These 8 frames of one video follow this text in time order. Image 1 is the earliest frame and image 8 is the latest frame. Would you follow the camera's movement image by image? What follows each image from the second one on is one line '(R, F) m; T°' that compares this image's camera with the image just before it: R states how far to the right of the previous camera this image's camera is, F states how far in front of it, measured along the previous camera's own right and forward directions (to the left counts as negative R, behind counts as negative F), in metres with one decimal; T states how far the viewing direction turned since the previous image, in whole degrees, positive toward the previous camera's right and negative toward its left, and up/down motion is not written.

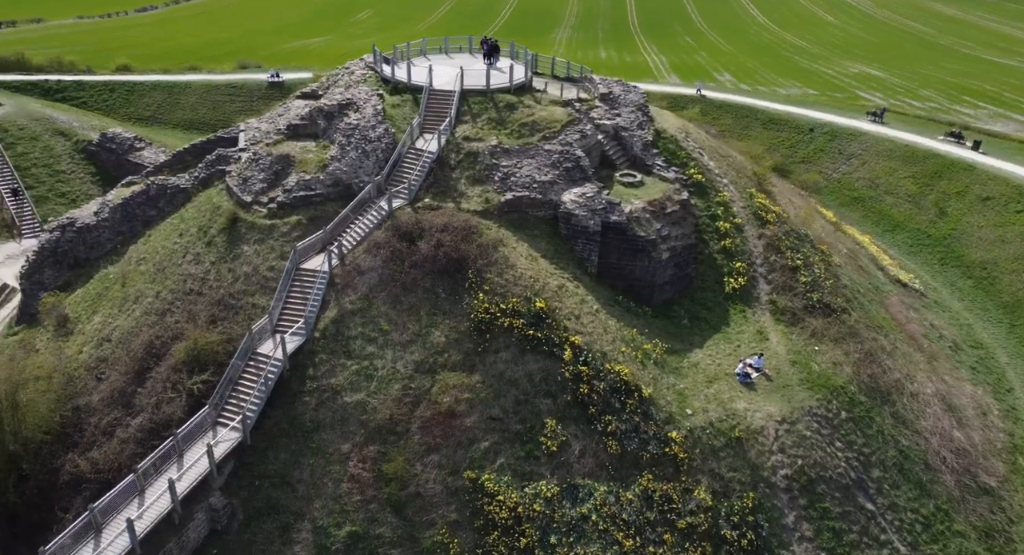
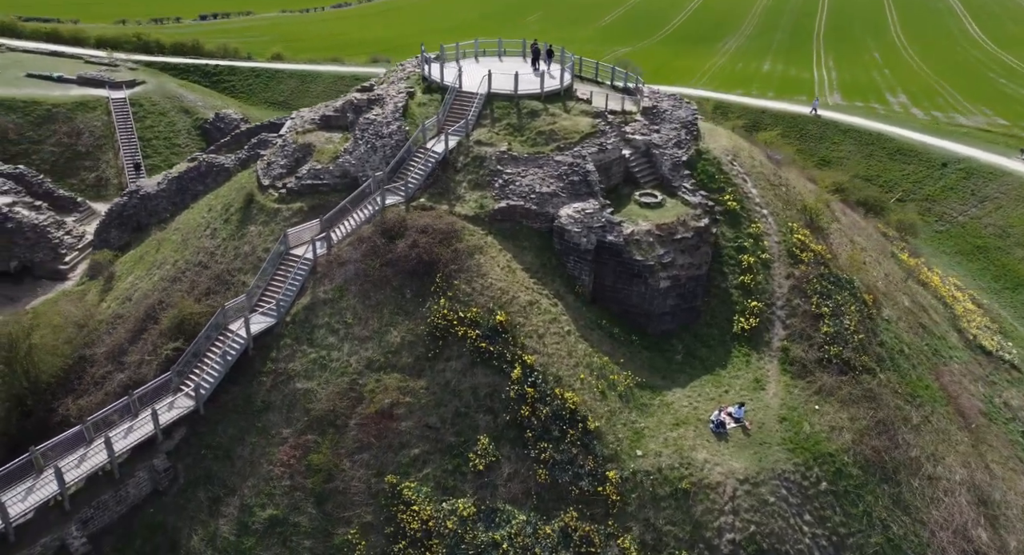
(+5.7, +1.3) m; -11°
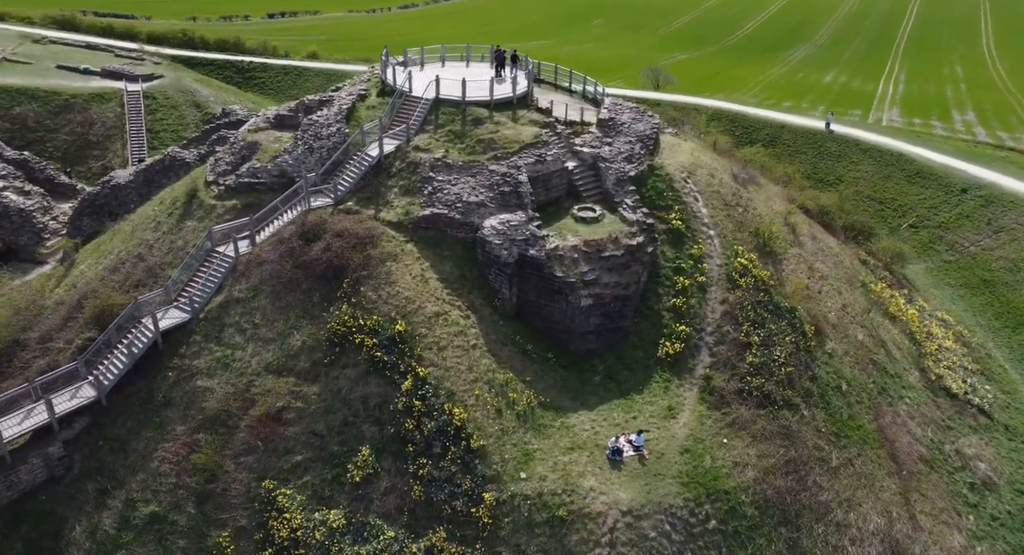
(+4.8, +0.7) m; -3°
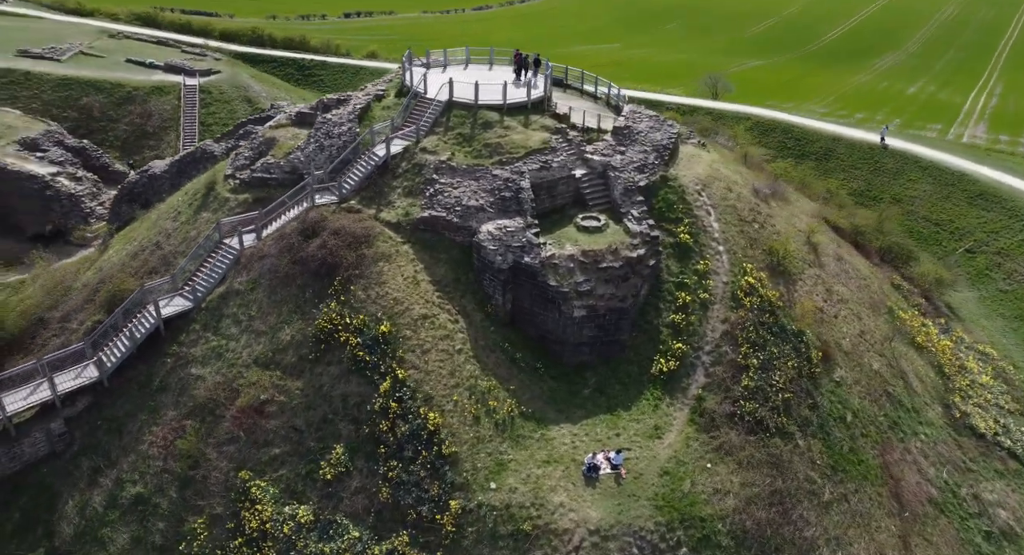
(+2.3, +0.4) m; -5°
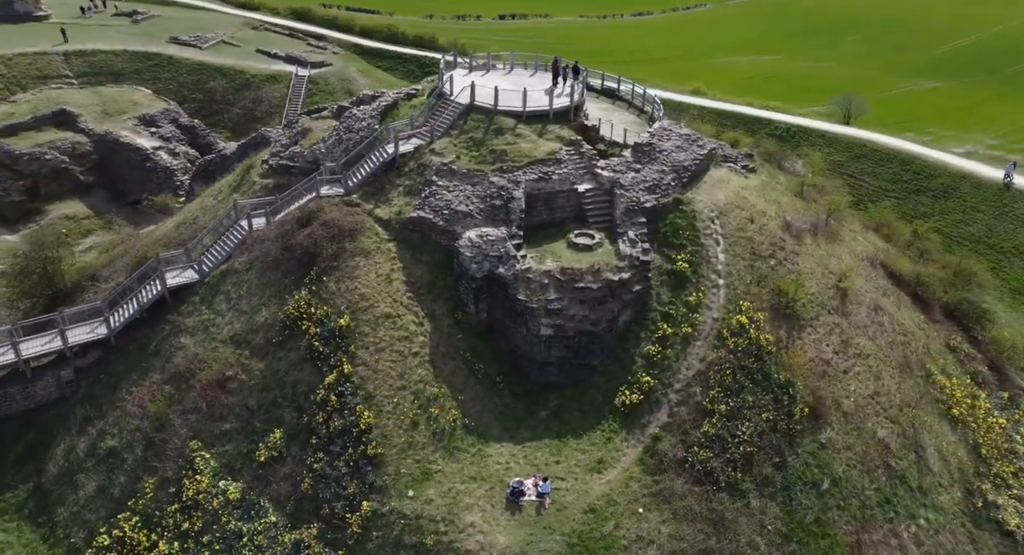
(+5.4, +1.0) m; -10°
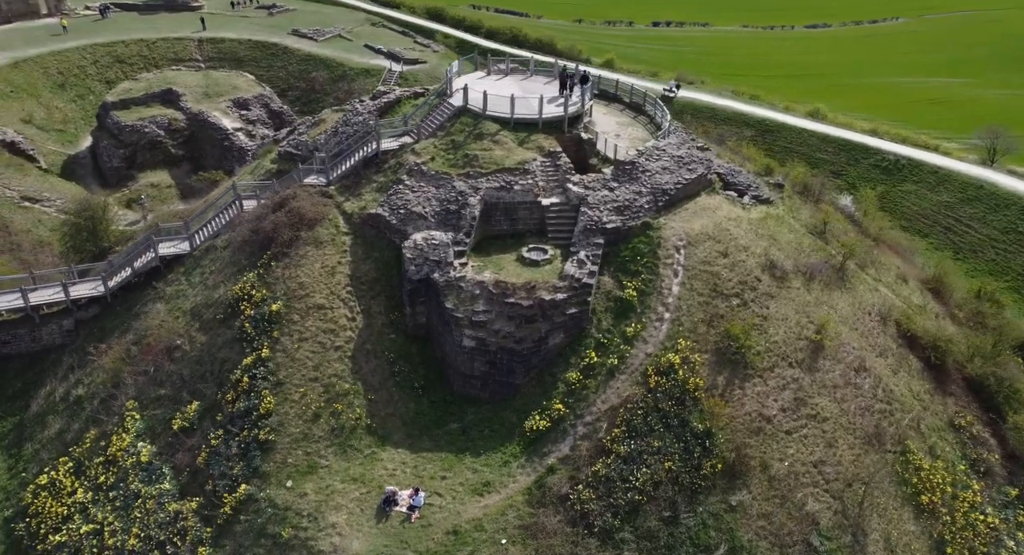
(+6.7, +1.2) m; -10°
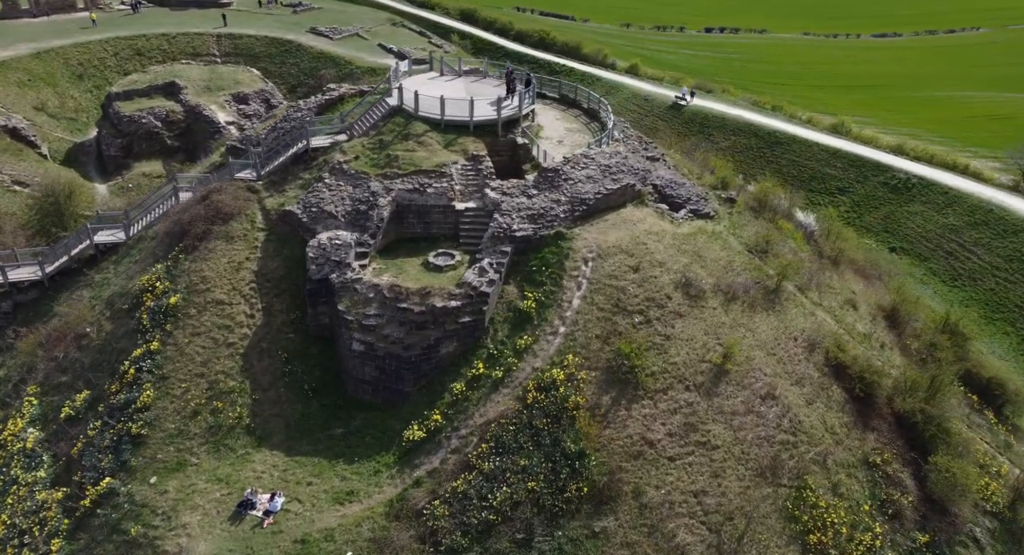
(+5.0, +0.8) m; -3°
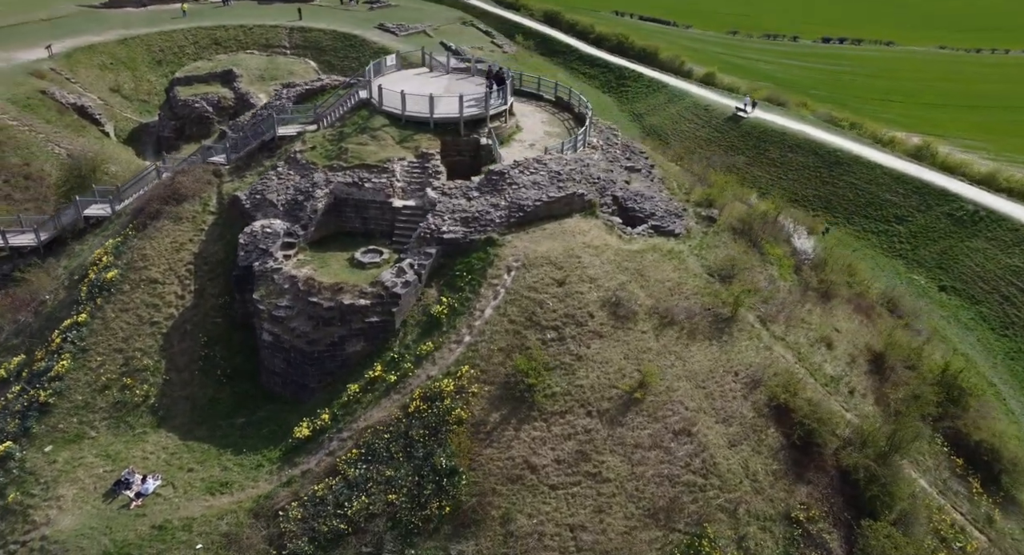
(+5.7, +1.3) m; -7°
